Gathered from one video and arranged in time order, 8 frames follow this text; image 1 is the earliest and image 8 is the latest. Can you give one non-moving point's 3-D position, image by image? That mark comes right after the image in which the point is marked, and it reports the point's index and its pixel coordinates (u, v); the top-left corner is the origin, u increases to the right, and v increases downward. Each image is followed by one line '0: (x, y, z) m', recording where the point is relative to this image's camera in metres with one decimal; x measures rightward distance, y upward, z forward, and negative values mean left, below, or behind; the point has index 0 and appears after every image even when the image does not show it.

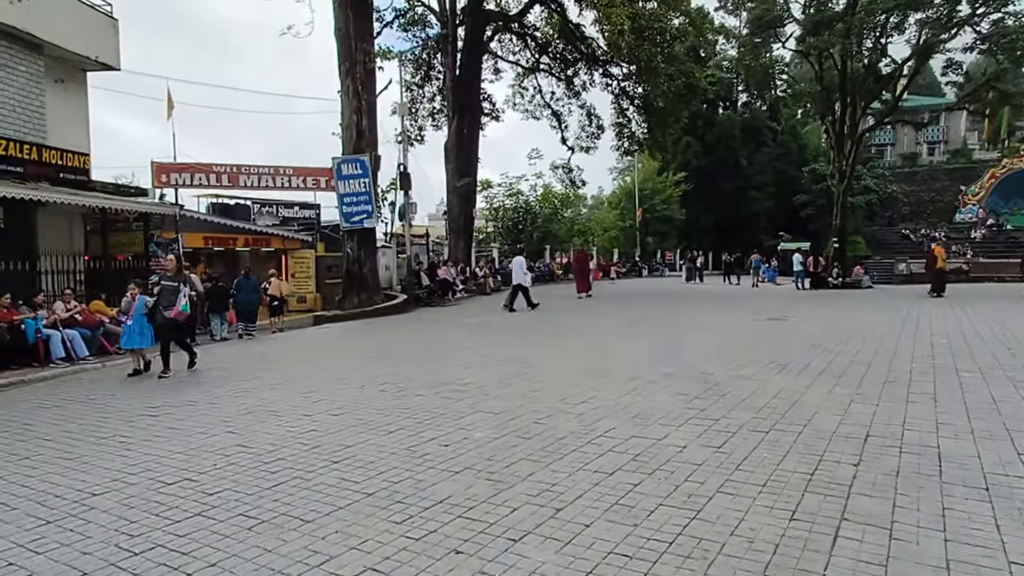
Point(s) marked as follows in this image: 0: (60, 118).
0: (-11.2, +4.2, +16.3) m
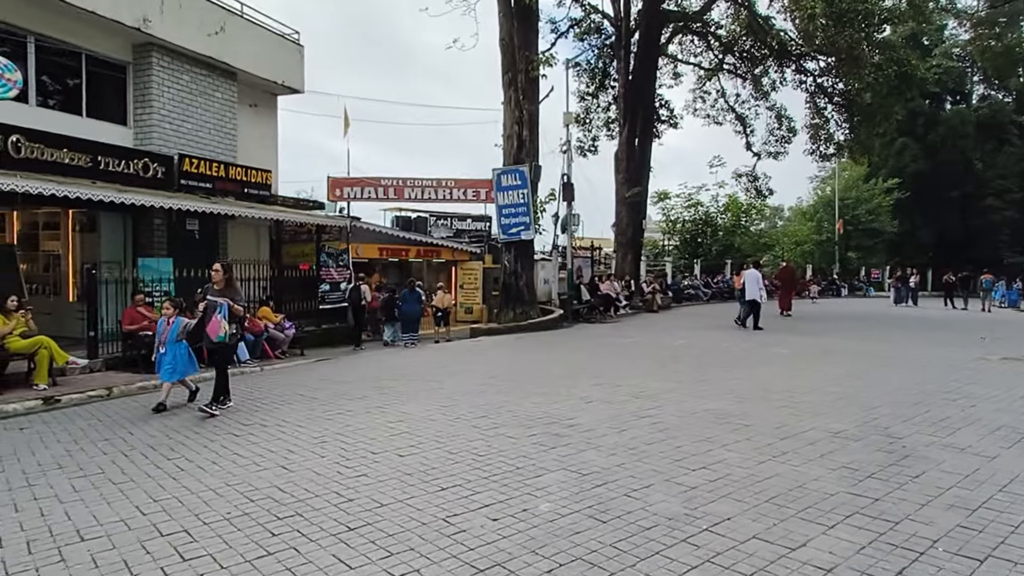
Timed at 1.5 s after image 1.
0: (-7.1, +4.1, +17.8) m
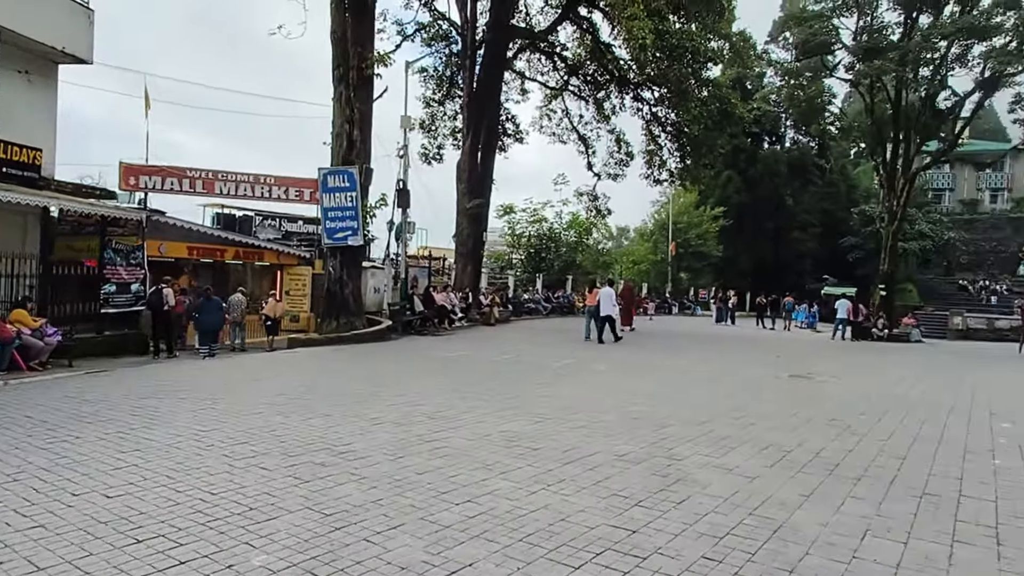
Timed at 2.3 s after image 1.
0: (-11.4, +4.1, +15.2) m
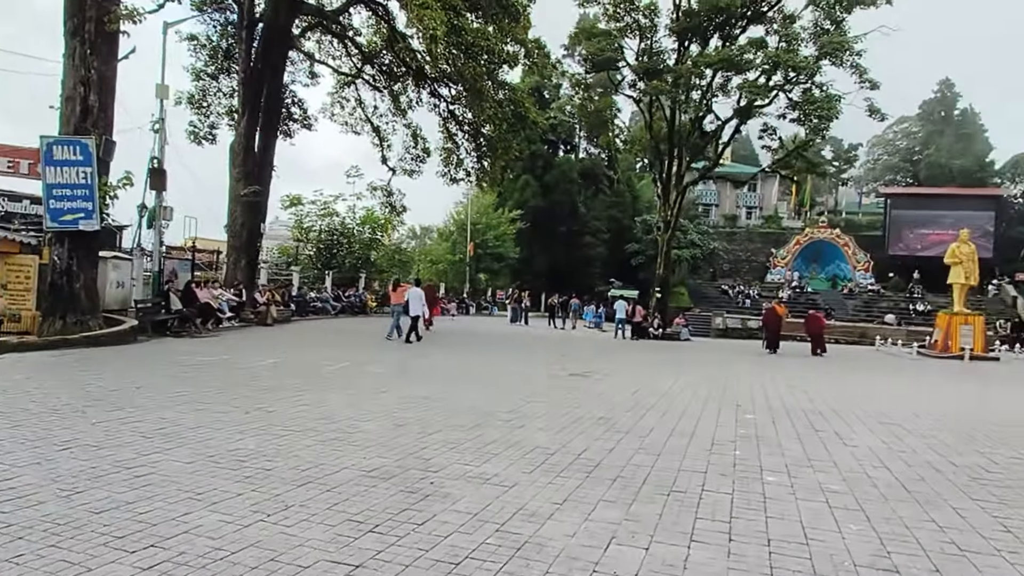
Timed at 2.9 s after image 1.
0: (-15.7, +4.4, +10.3) m
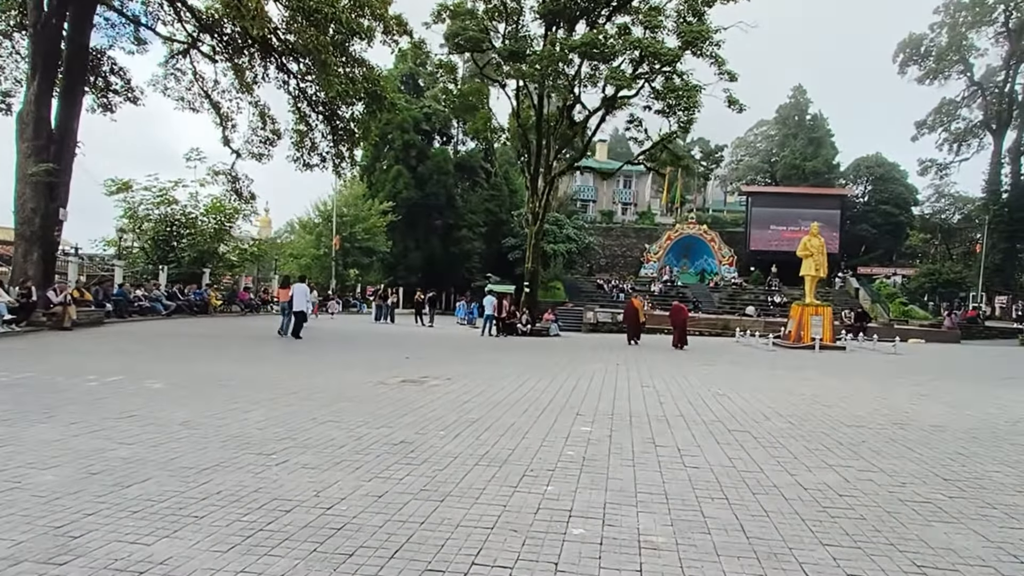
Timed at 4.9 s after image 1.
0: (-18.2, +4.3, +5.6) m
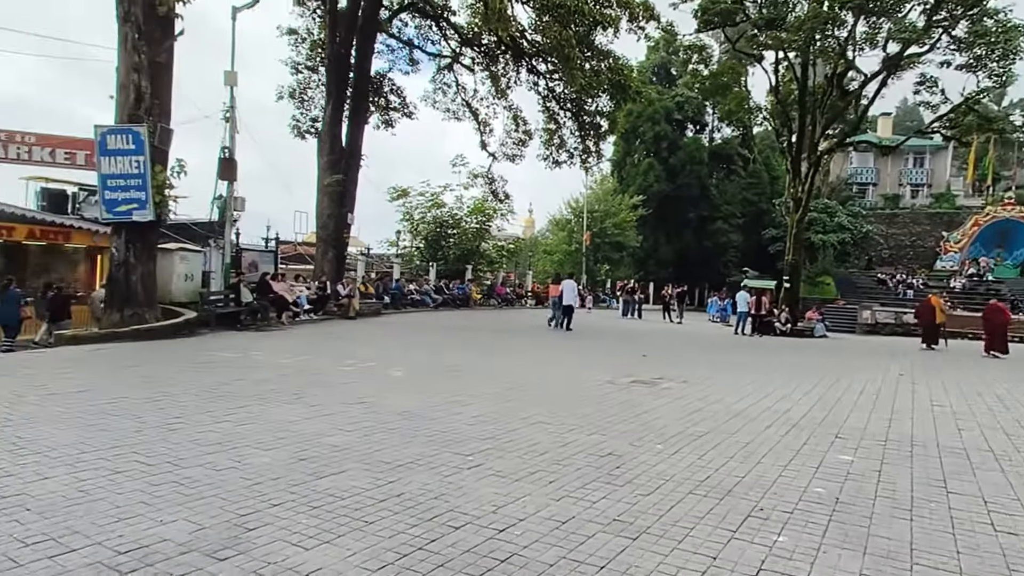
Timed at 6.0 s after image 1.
0: (-15.4, +4.5, +11.3) m
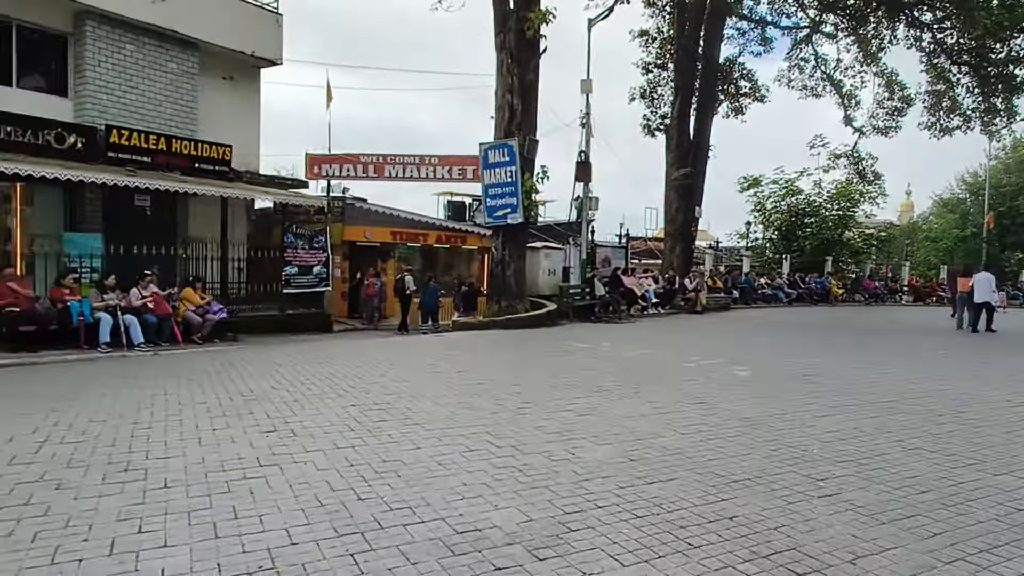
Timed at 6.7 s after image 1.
0: (-7.8, +4.6, +17.3) m
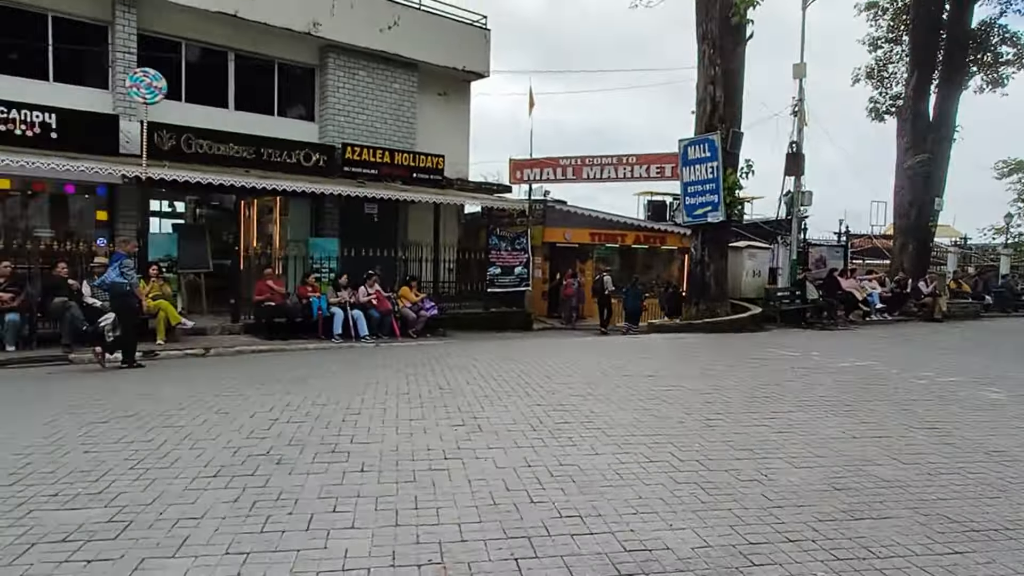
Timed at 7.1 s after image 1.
0: (-2.3, +4.6, +18.8) m
